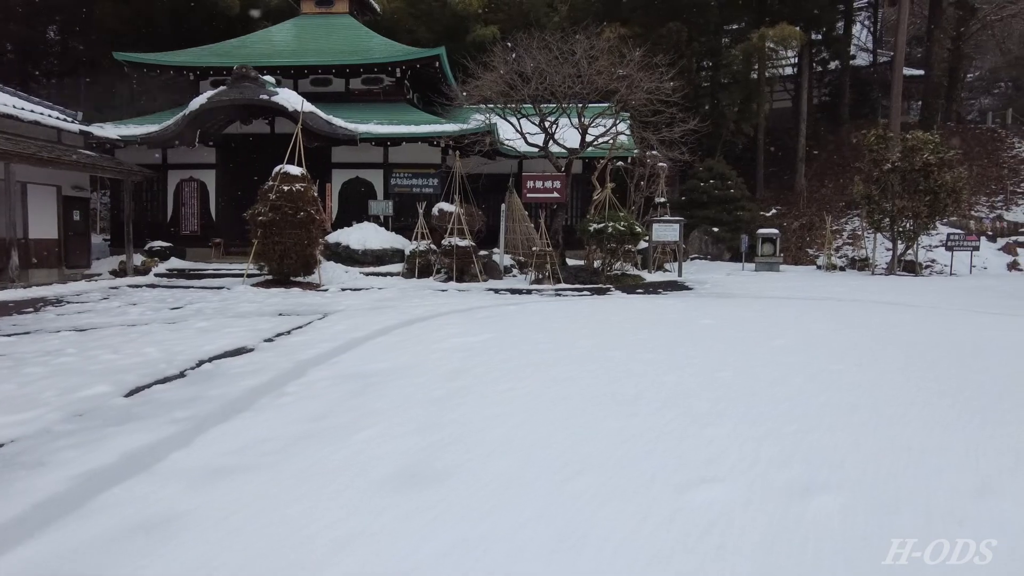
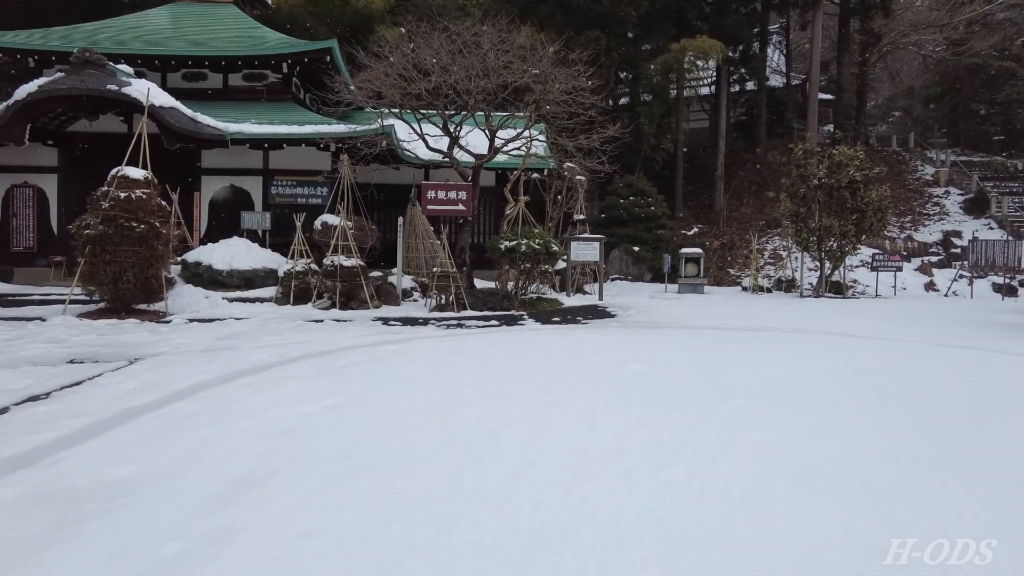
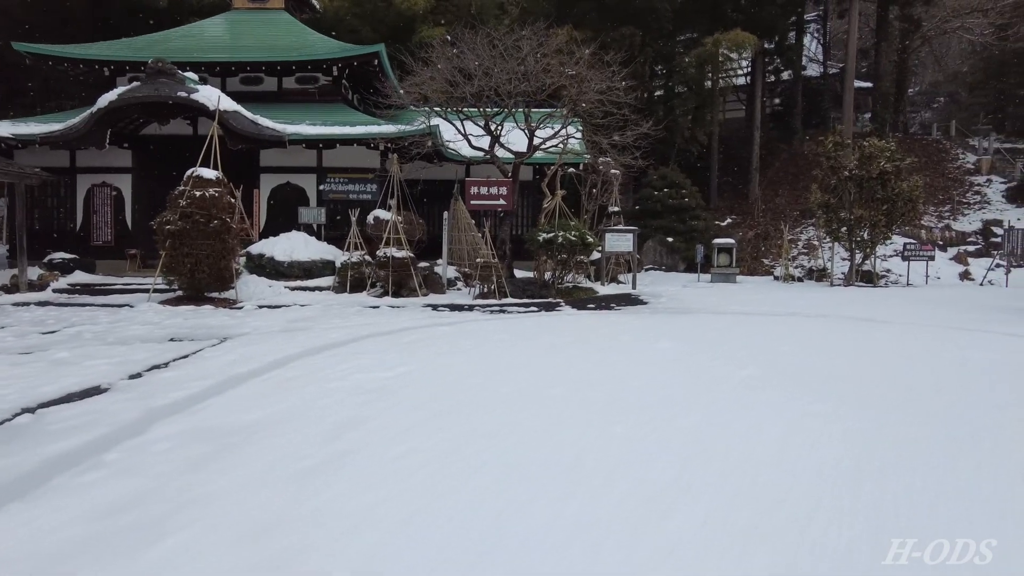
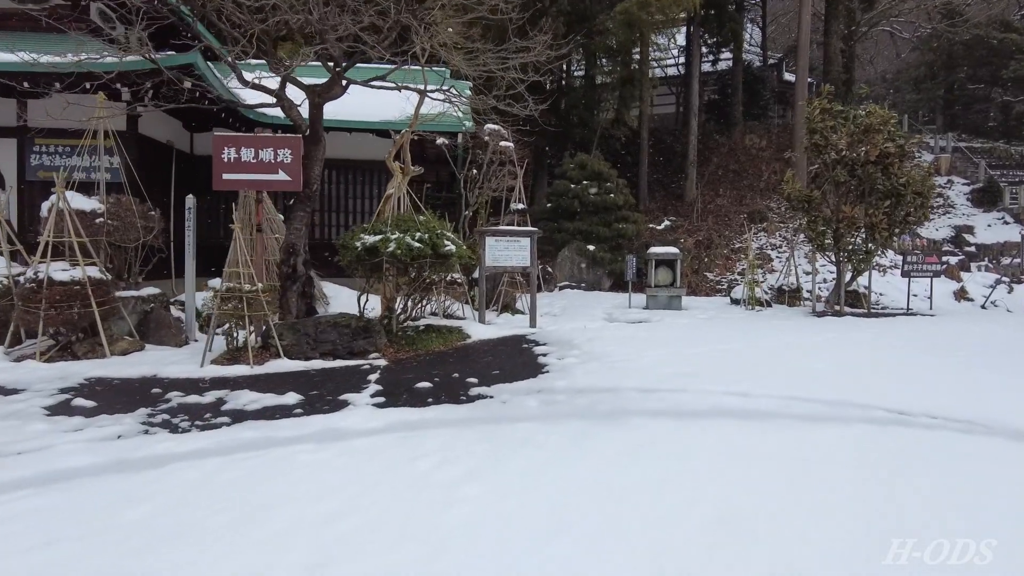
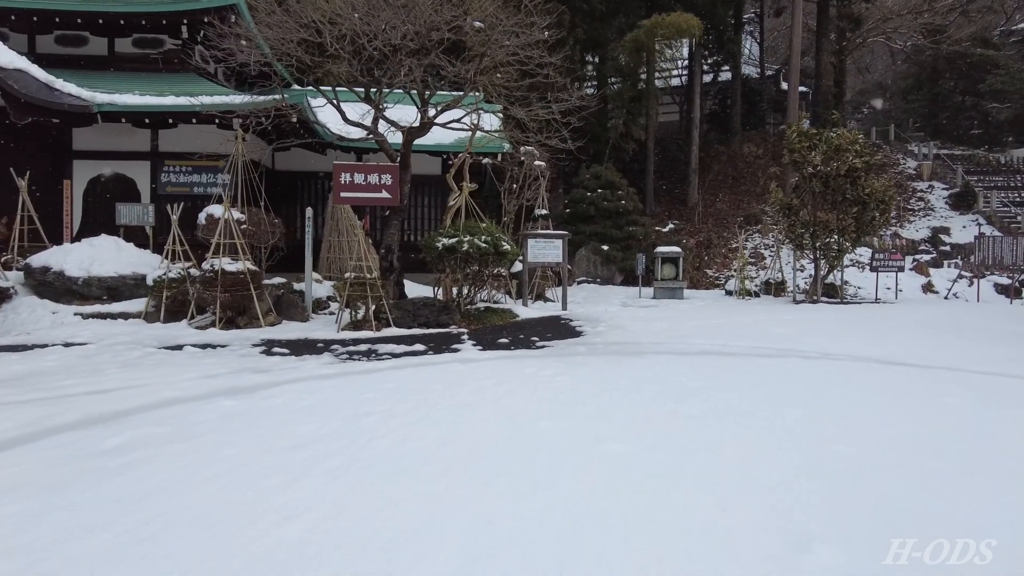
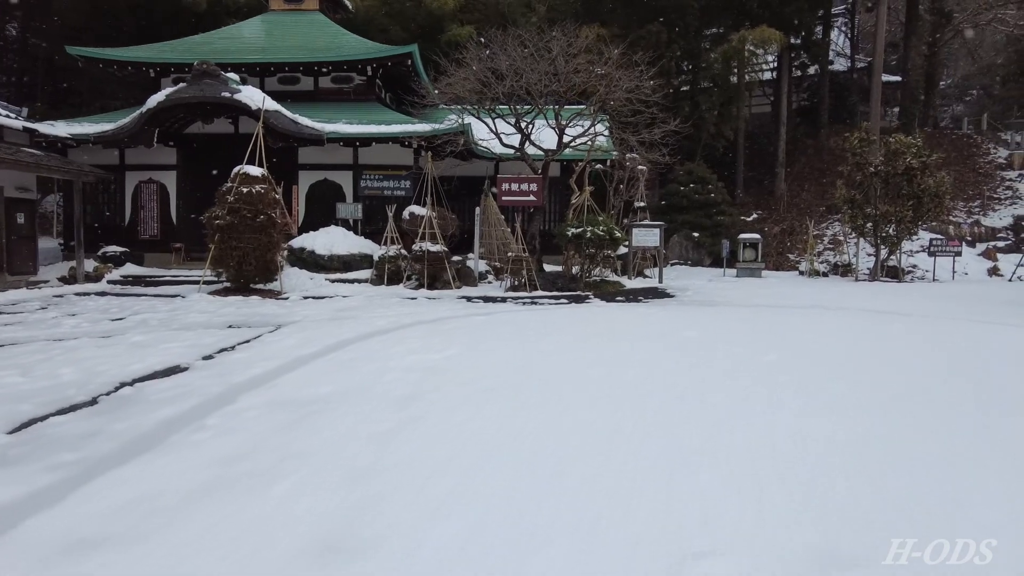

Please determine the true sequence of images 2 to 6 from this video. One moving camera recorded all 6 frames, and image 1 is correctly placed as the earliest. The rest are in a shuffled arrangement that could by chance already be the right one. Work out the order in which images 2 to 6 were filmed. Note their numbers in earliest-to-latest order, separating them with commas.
6, 3, 2, 5, 4
